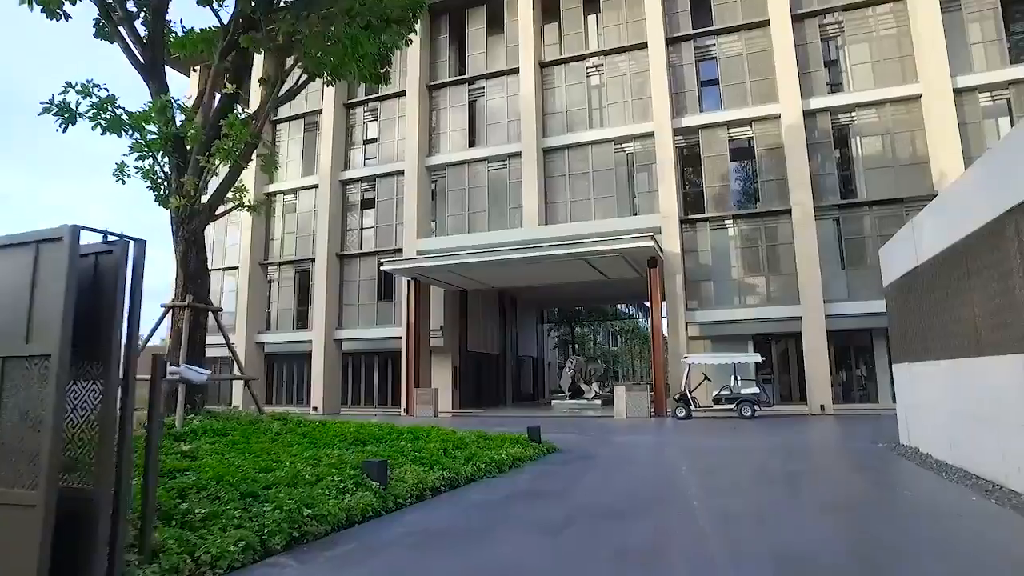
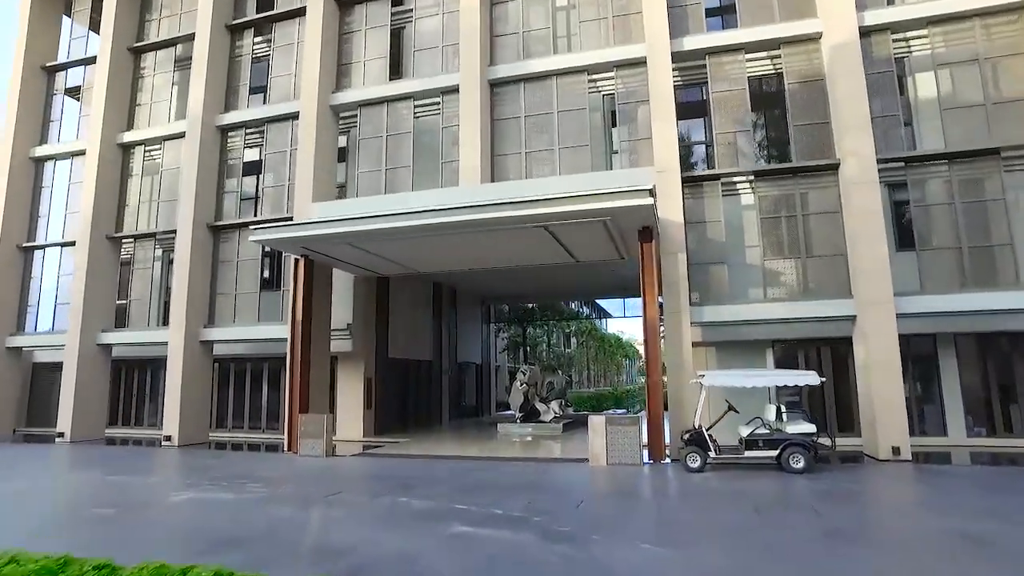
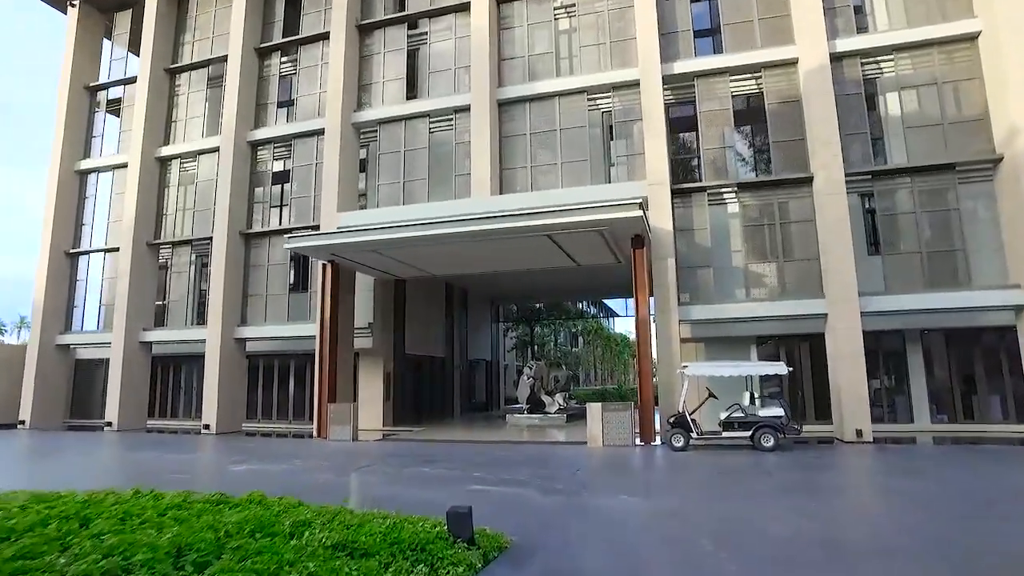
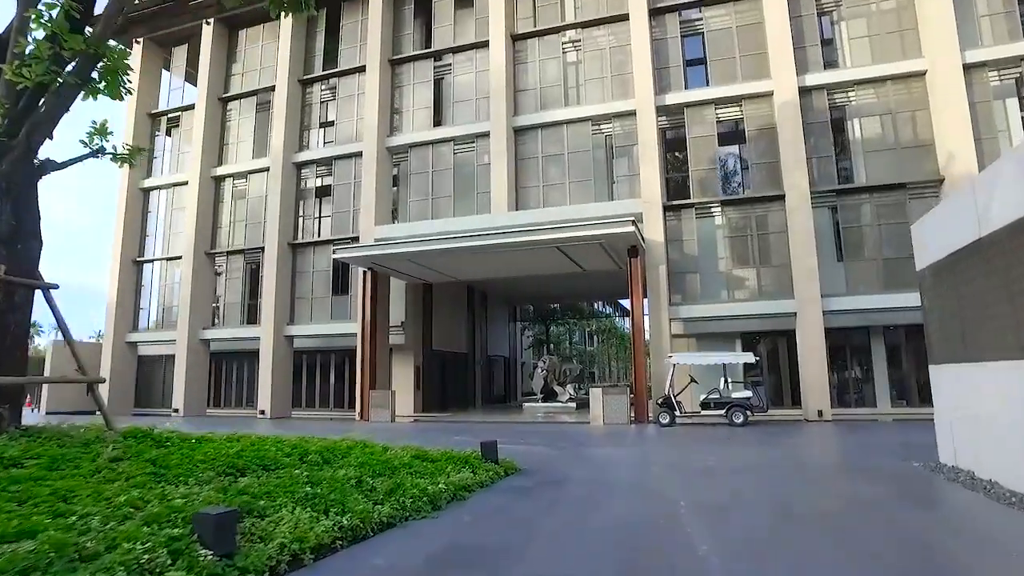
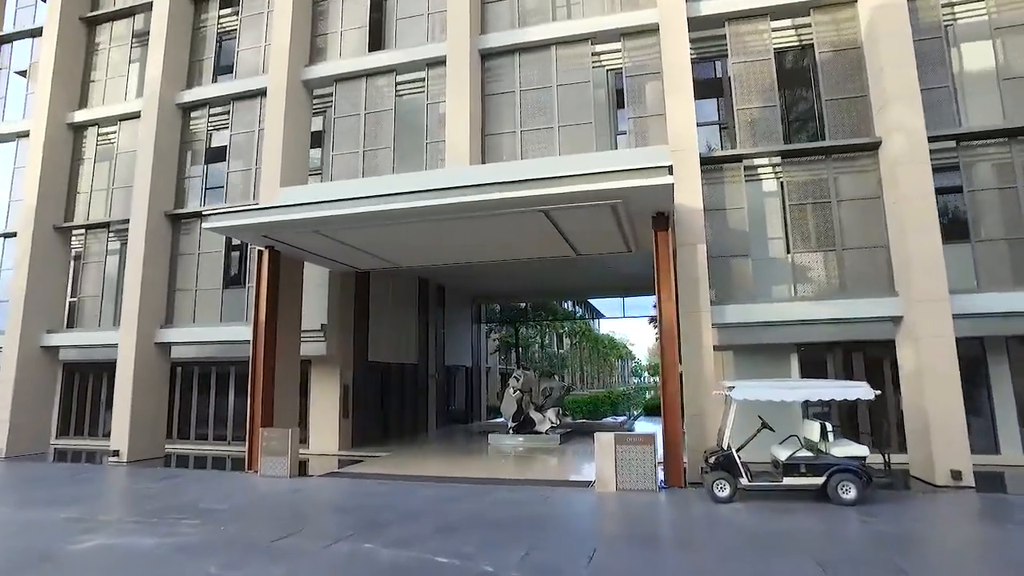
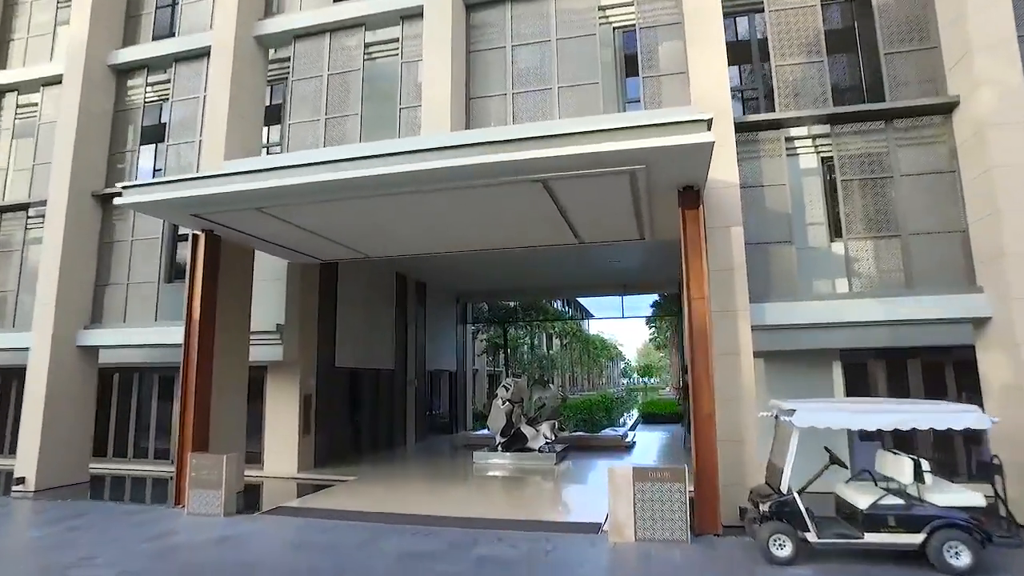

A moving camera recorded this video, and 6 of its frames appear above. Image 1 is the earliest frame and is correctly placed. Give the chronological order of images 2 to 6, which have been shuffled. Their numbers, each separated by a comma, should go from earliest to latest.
4, 3, 2, 5, 6
